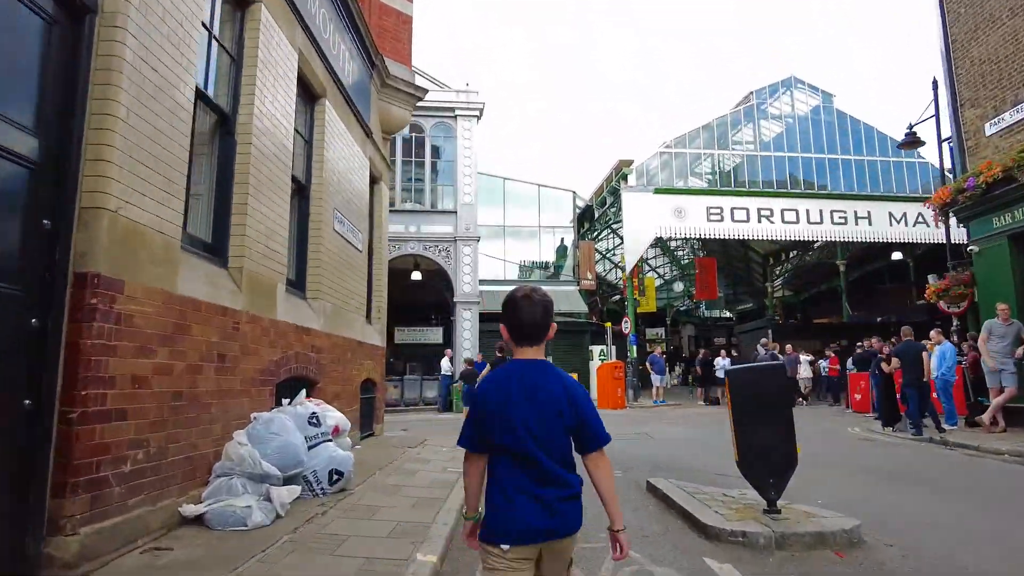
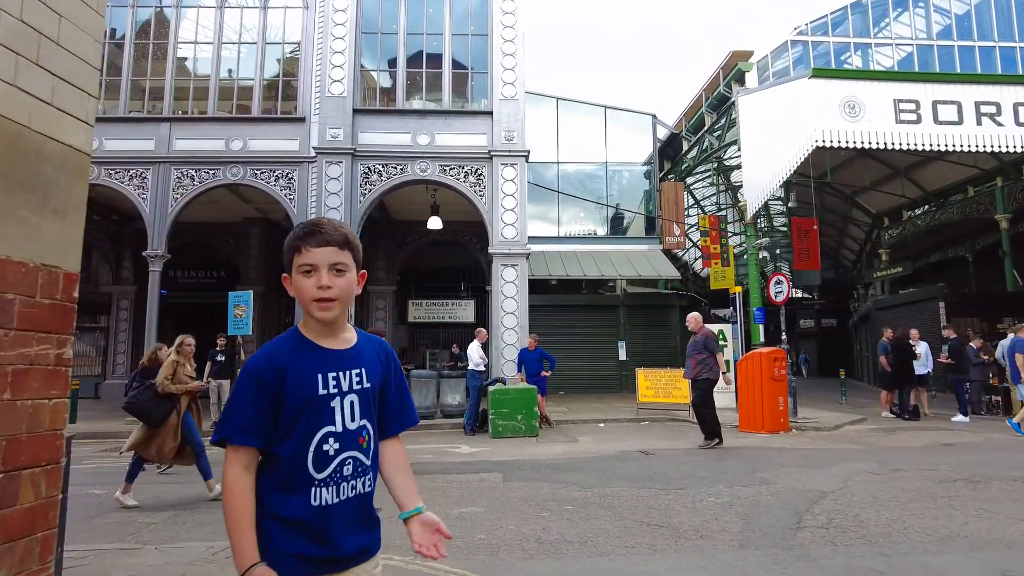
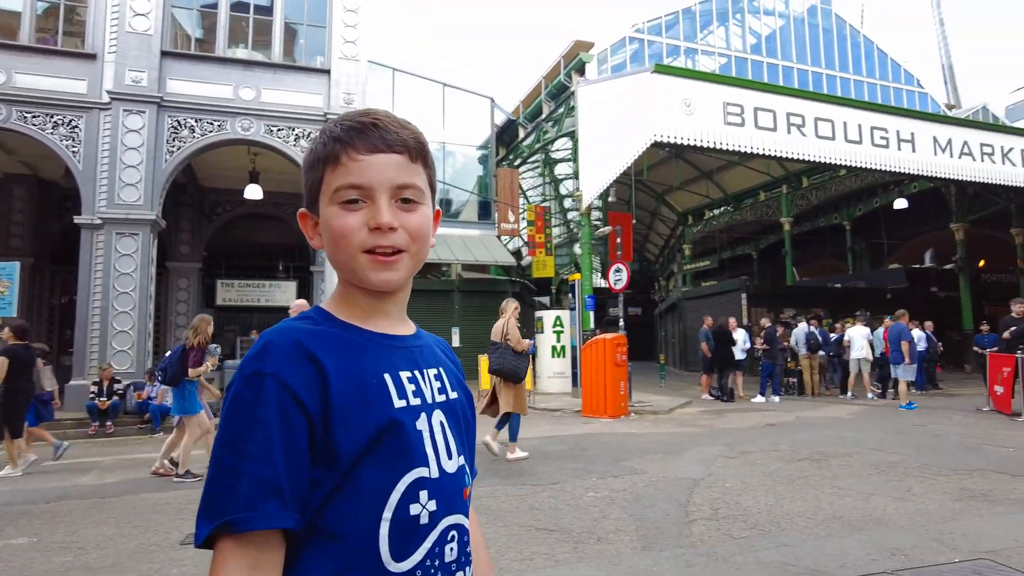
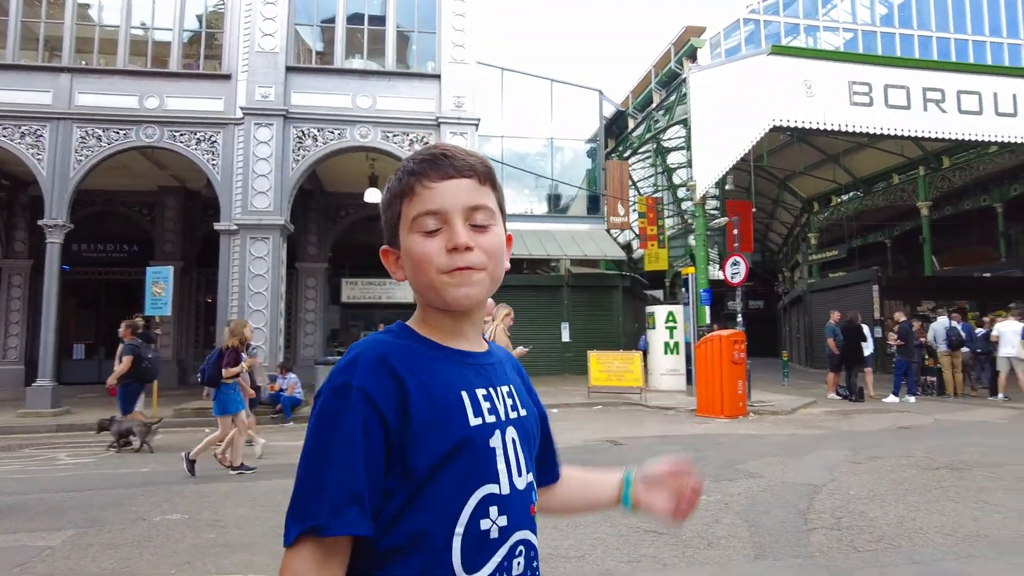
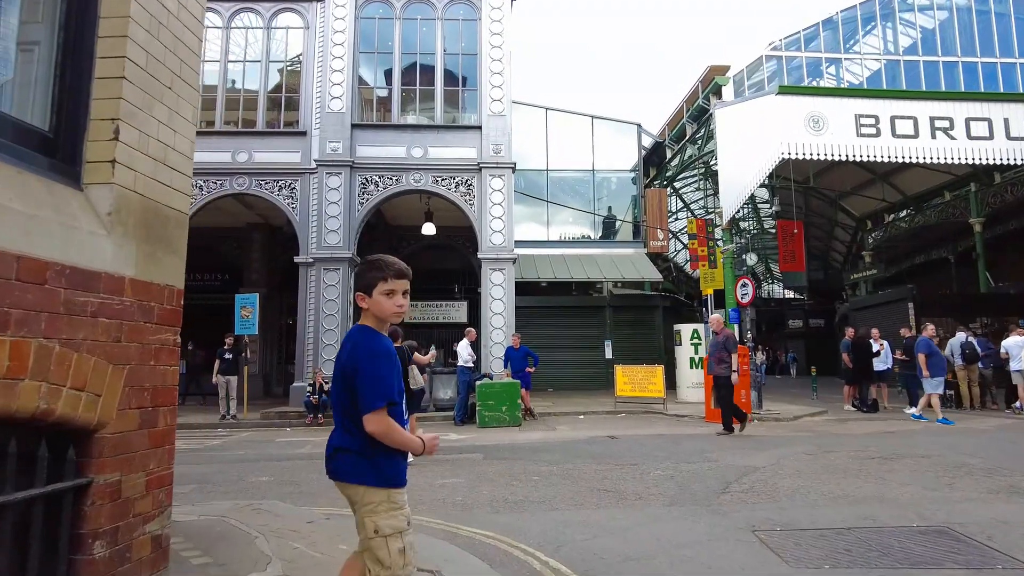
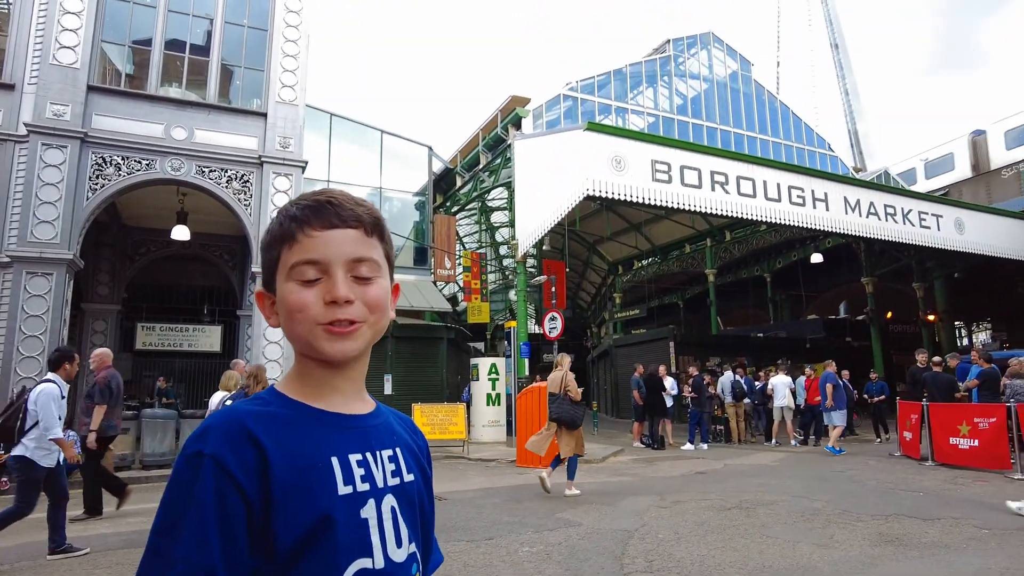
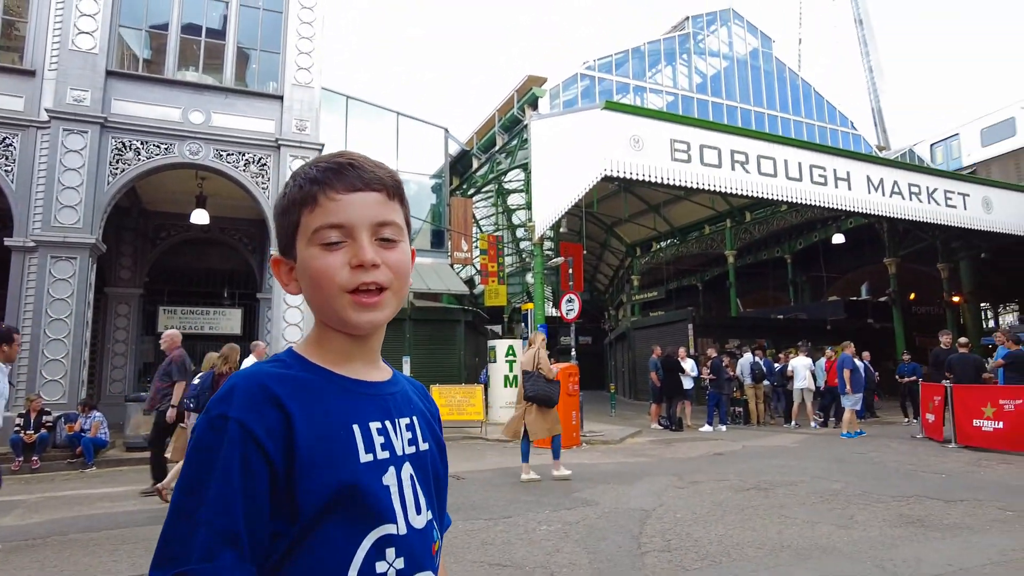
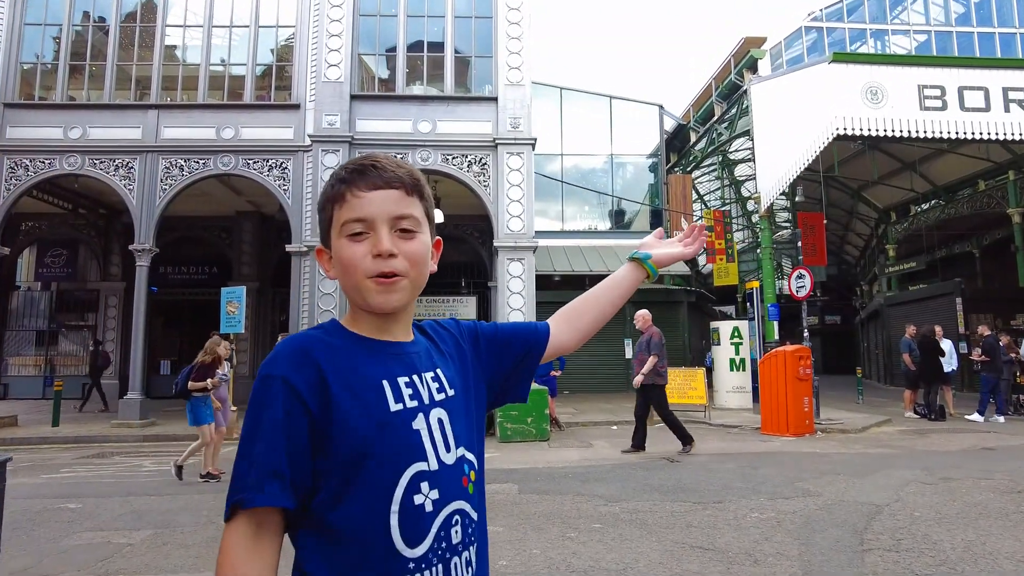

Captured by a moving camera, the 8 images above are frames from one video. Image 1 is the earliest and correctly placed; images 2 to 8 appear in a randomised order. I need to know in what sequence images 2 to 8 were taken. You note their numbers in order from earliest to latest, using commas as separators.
5, 2, 8, 4, 3, 7, 6
